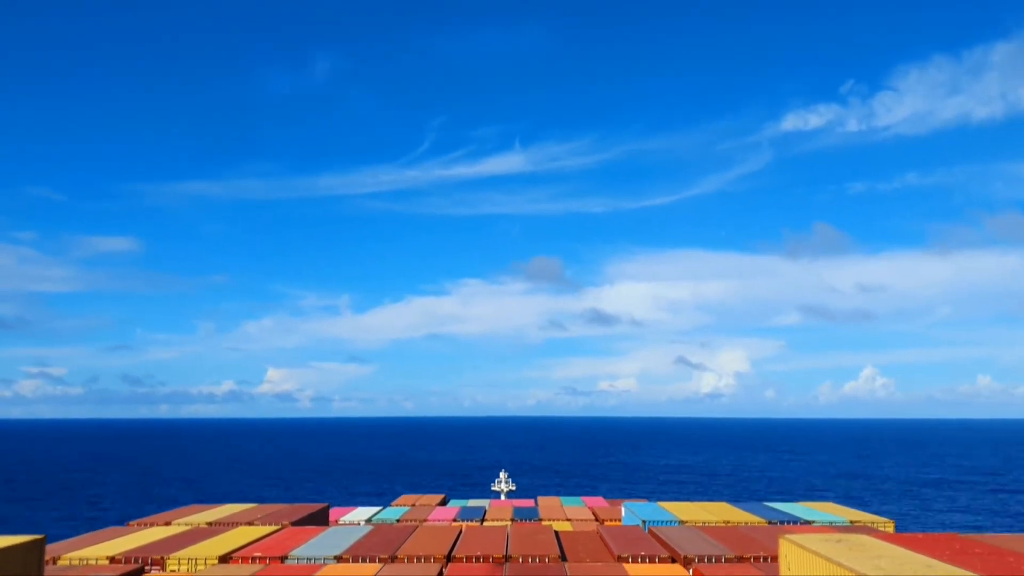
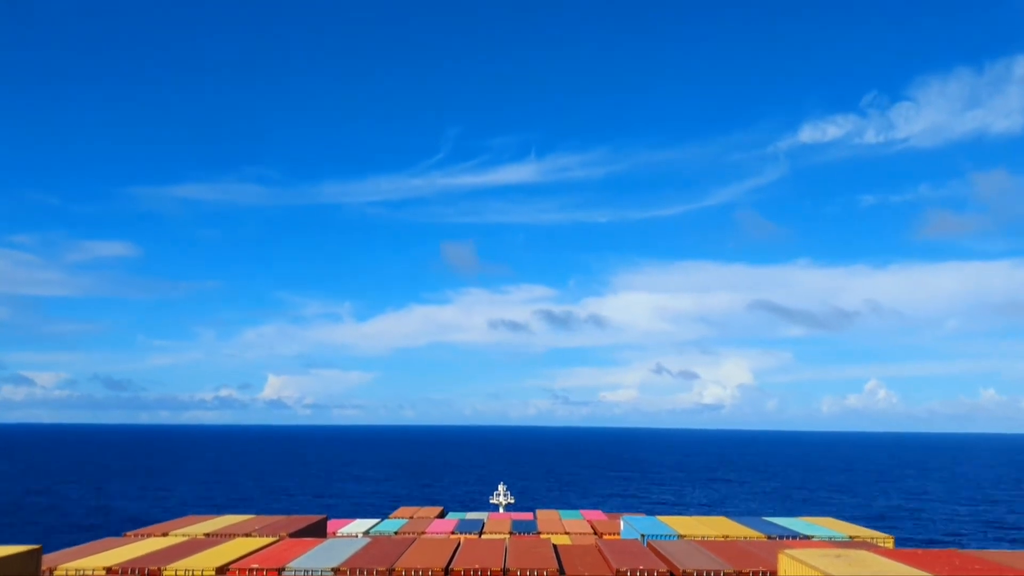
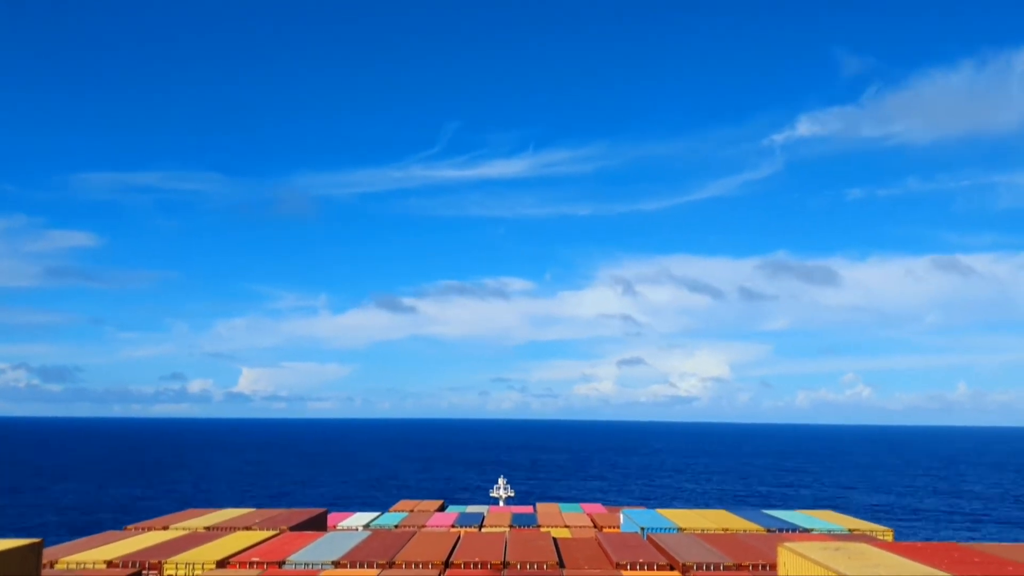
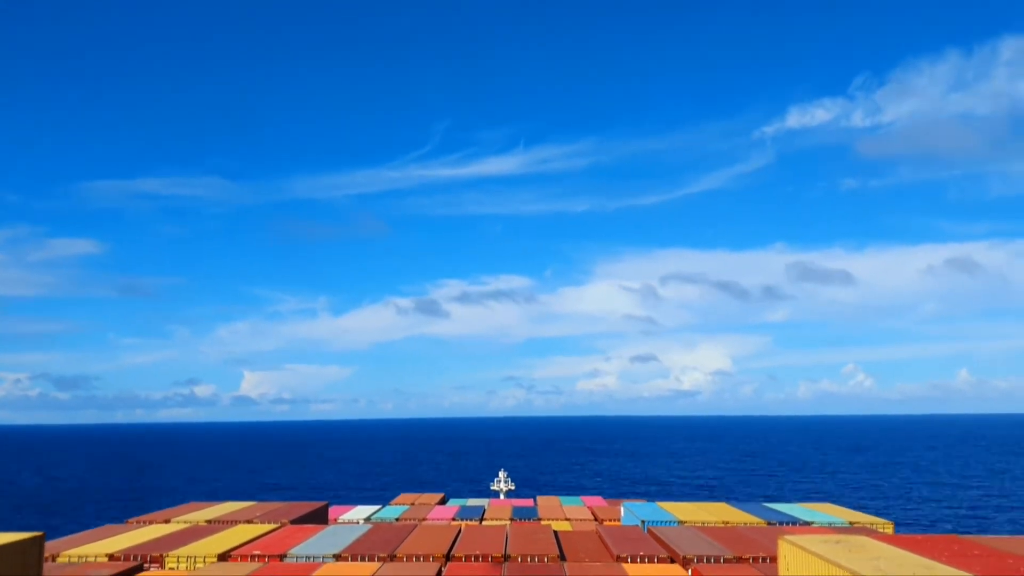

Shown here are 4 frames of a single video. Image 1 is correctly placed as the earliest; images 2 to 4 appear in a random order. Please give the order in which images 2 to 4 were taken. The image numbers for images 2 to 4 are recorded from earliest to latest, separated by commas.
2, 4, 3
